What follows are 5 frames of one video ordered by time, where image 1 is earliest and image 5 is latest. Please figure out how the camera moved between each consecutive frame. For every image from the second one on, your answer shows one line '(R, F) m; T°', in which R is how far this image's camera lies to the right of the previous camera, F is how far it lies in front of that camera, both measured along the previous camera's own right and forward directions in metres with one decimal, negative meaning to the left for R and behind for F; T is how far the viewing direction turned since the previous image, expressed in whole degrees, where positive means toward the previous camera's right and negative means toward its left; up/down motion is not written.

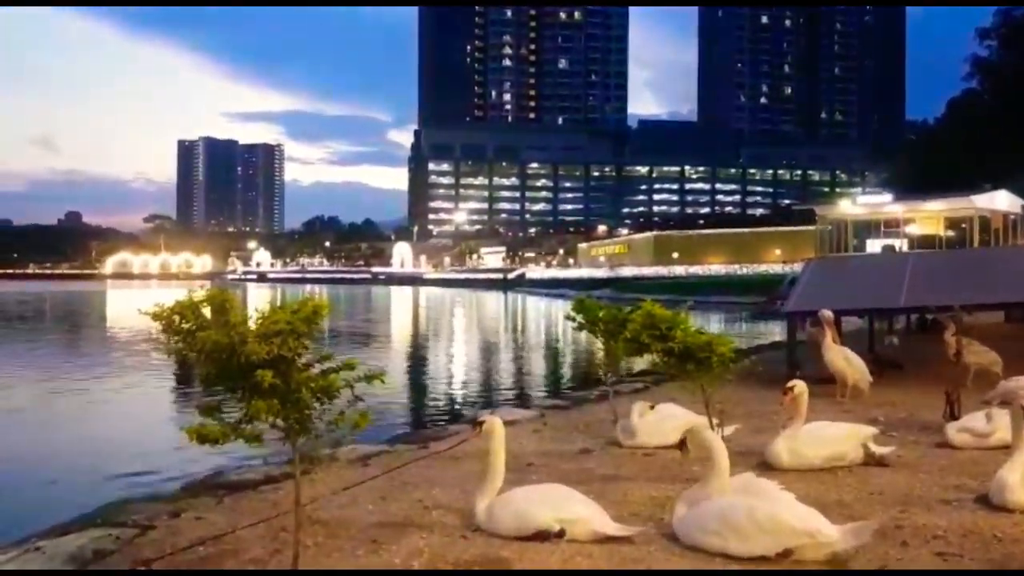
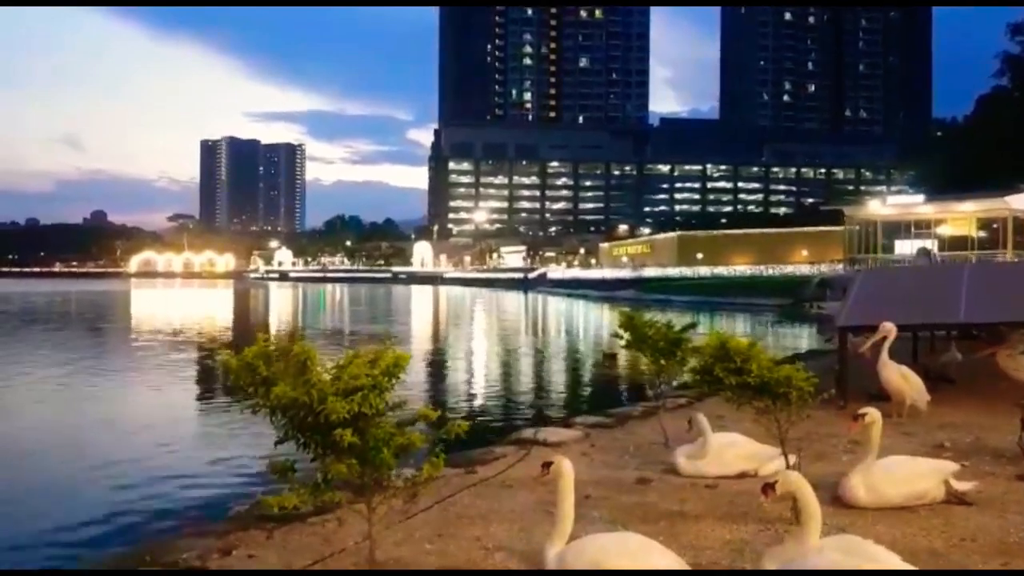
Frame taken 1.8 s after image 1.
(-0.3, +0.4) m; -1°
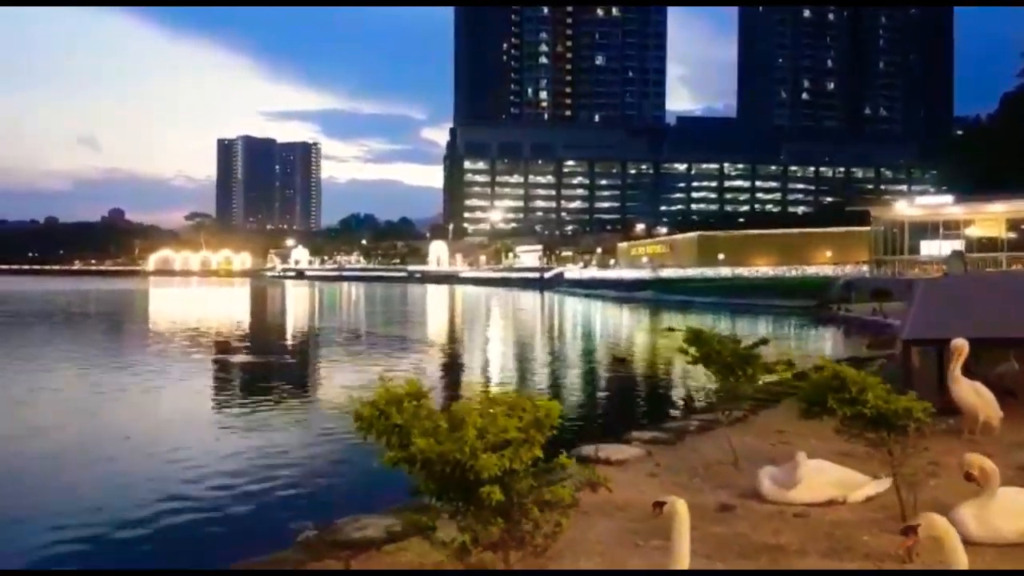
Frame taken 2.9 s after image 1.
(-0.6, +0.4) m; -1°
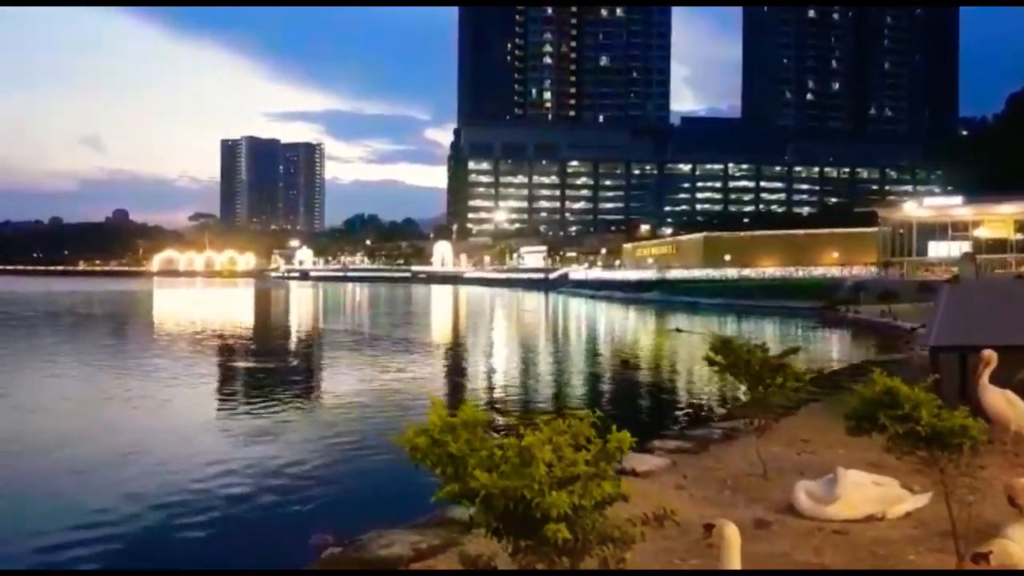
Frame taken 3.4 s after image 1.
(-0.2, +0.3) m; 0°
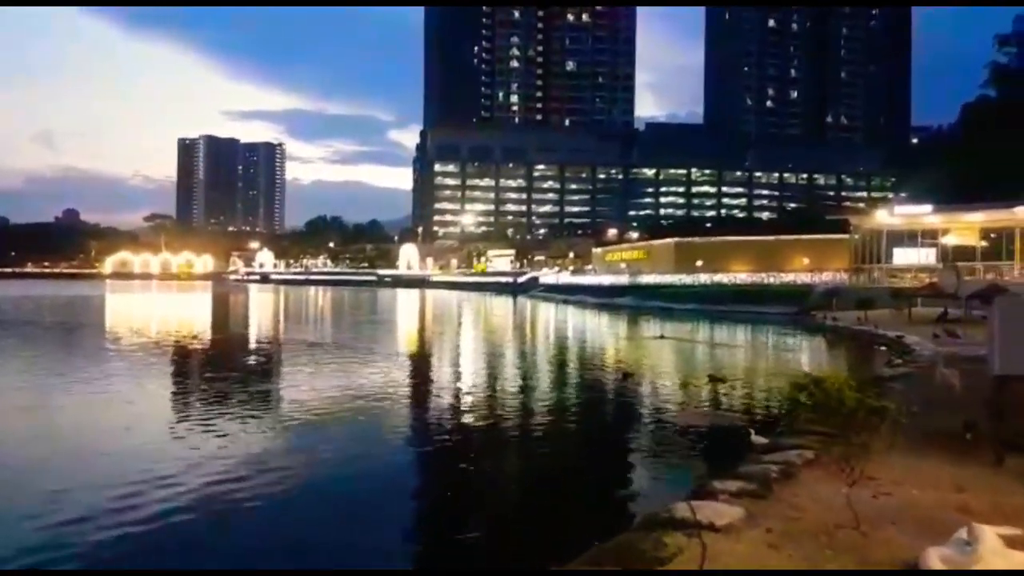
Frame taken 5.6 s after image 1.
(-1.1, +1.2) m; +2°
